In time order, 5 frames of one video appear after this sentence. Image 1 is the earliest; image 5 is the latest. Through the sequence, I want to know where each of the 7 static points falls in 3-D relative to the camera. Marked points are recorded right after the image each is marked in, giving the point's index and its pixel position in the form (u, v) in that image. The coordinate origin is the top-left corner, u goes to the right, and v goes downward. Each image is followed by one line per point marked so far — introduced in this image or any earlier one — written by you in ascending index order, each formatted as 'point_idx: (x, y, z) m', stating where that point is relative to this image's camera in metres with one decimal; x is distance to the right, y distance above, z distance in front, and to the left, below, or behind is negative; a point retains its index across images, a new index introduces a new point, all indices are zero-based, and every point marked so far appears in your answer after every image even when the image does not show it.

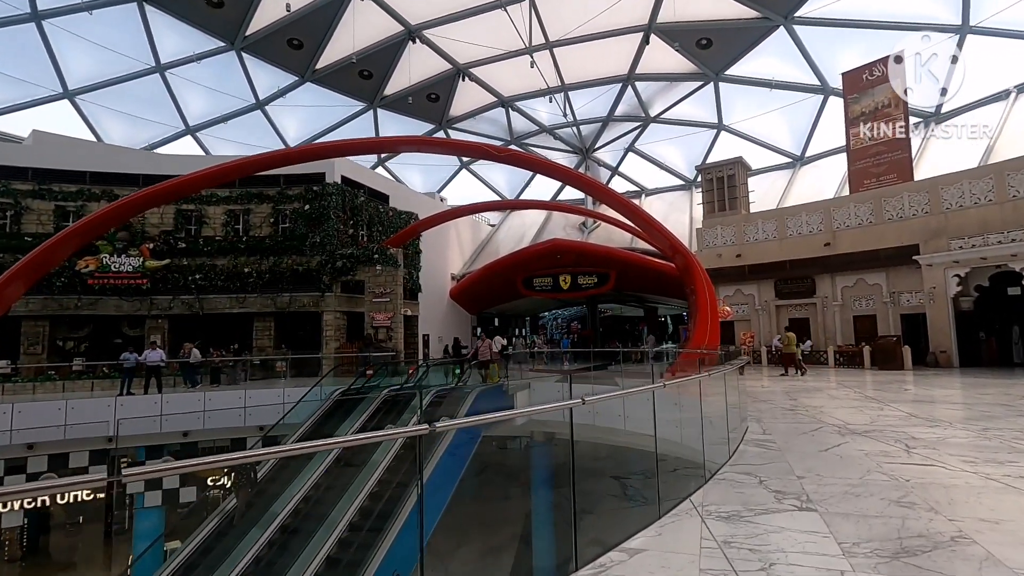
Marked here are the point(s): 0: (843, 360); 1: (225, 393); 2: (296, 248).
0: (+11.9, -2.6, +18.7) m
1: (-8.2, -3.0, +14.8) m
2: (-8.3, +1.5, +20.0) m
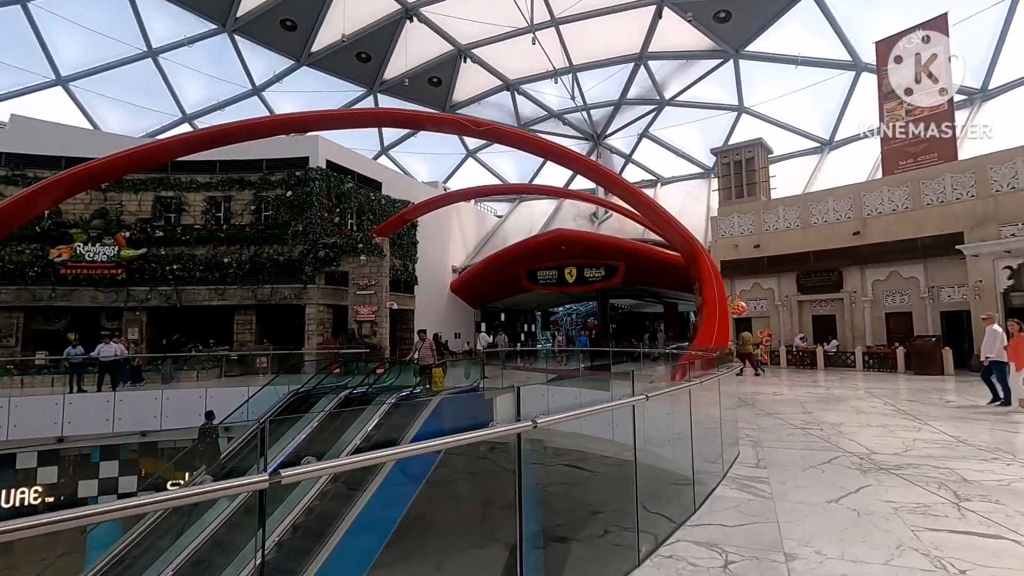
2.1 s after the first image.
0: (+11.6, -2.4, +16.8) m
1: (-8.7, -2.7, +13.8) m
2: (-8.5, +1.9, +18.9) m
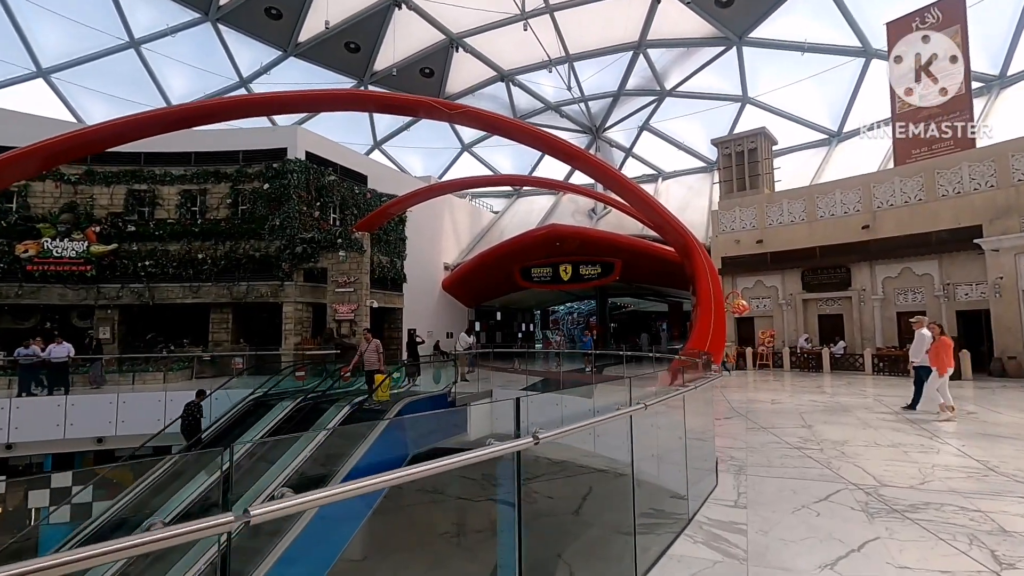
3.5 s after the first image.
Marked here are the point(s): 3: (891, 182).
0: (+11.2, -2.3, +15.7) m
1: (-9.2, -2.6, +12.9) m
2: (-8.9, +1.9, +18.0) m
3: (+12.4, +3.5, +17.0) m
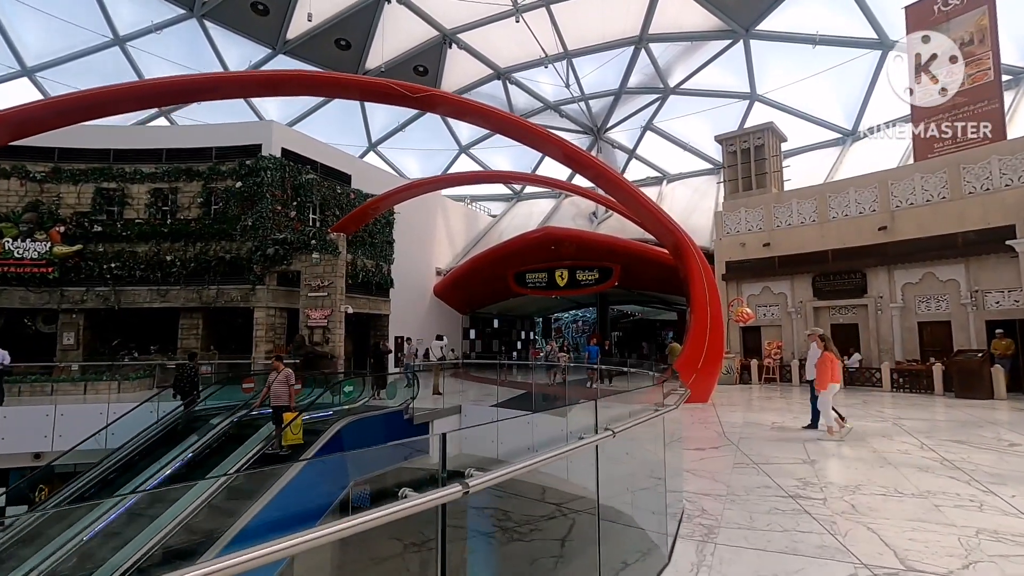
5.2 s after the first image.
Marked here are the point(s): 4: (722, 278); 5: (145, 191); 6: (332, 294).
0: (+10.7, -2.5, +14.2) m
1: (-9.8, -2.7, +11.9) m
2: (-9.4, +1.8, +17.0) m
3: (+11.9, +3.2, +15.5) m
4: (+7.9, +0.4, +19.7) m
5: (-12.3, +3.2, +17.4) m
6: (-5.8, -0.2, +17.1) m
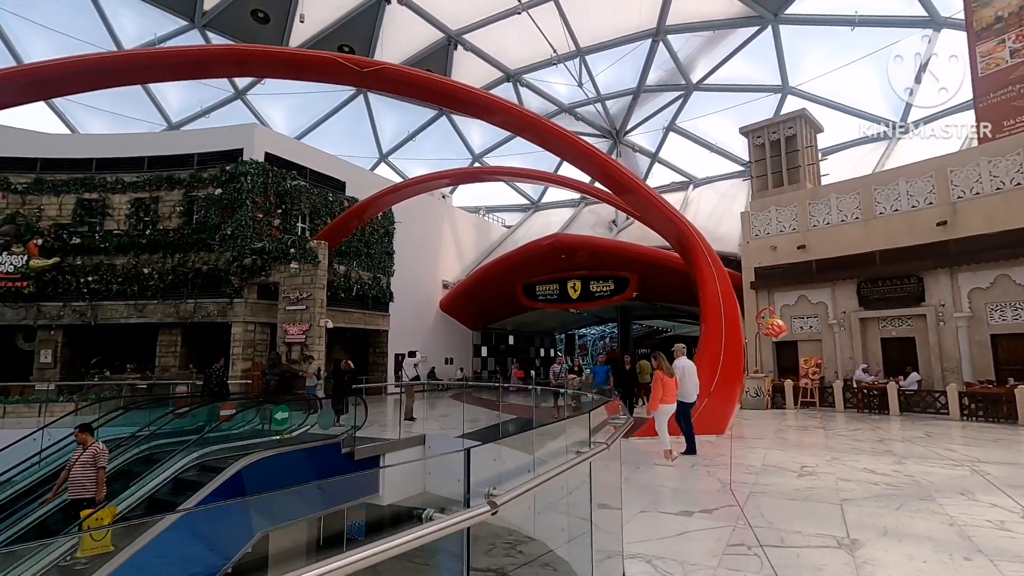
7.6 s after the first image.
0: (+10.4, -2.6, +11.6) m
1: (-10.1, -3.0, +10.8) m
2: (-9.5, +1.4, +16.0) m
3: (+11.7, +3.1, +13.1) m
4: (+8.0, +0.1, +17.4) m
5: (-12.3, +2.8, +16.6) m
6: (-5.8, -0.6, +15.8) m
